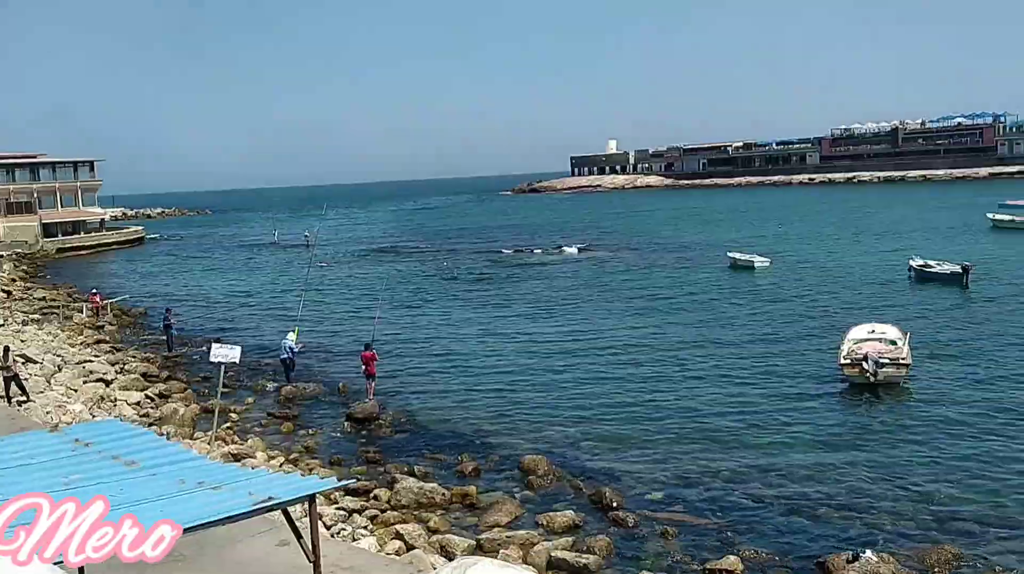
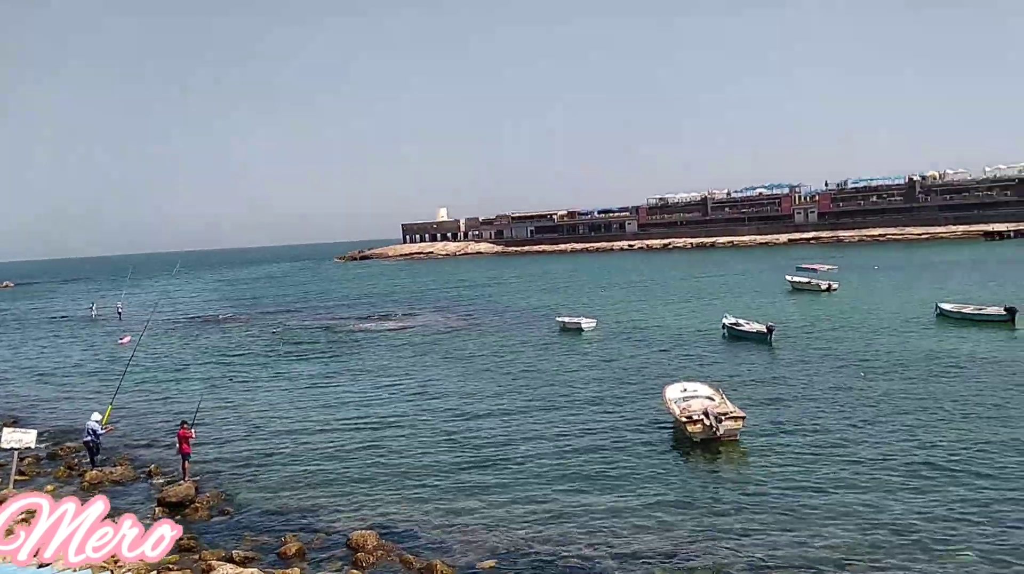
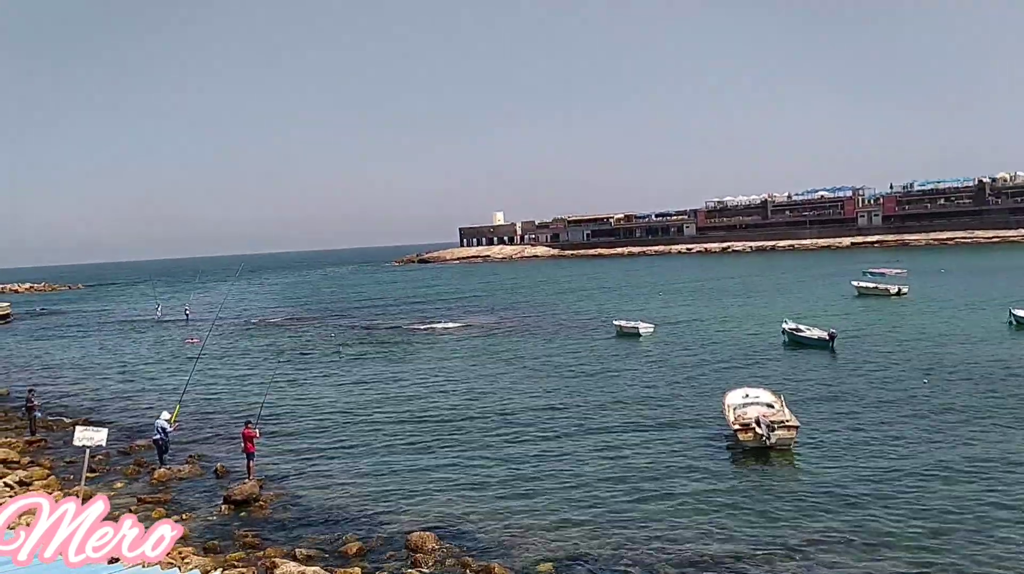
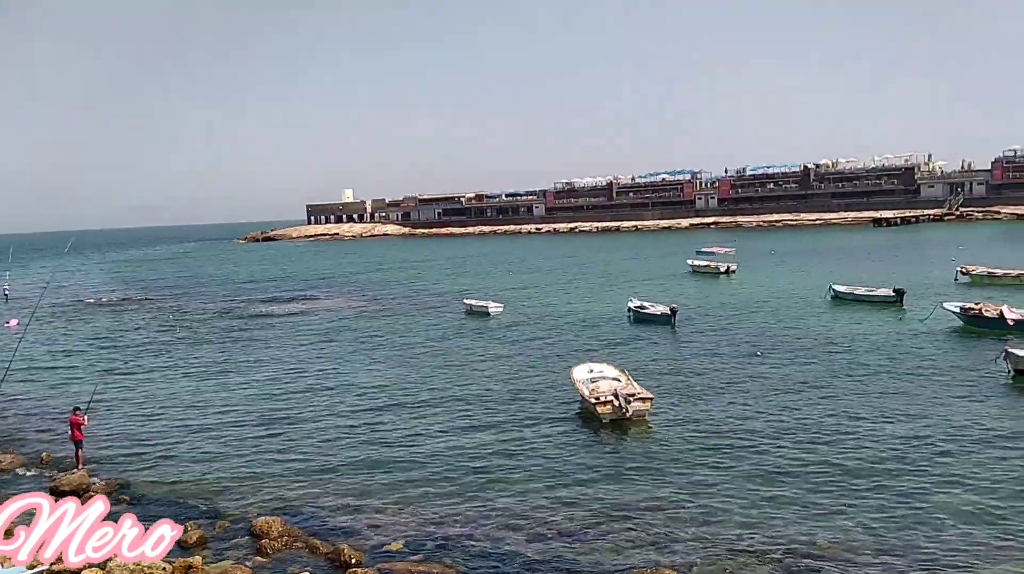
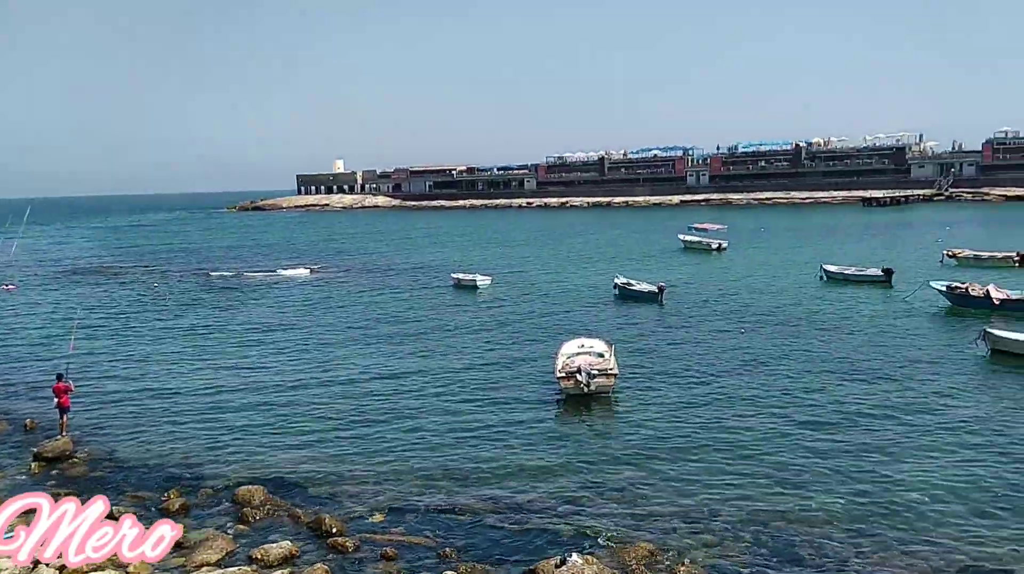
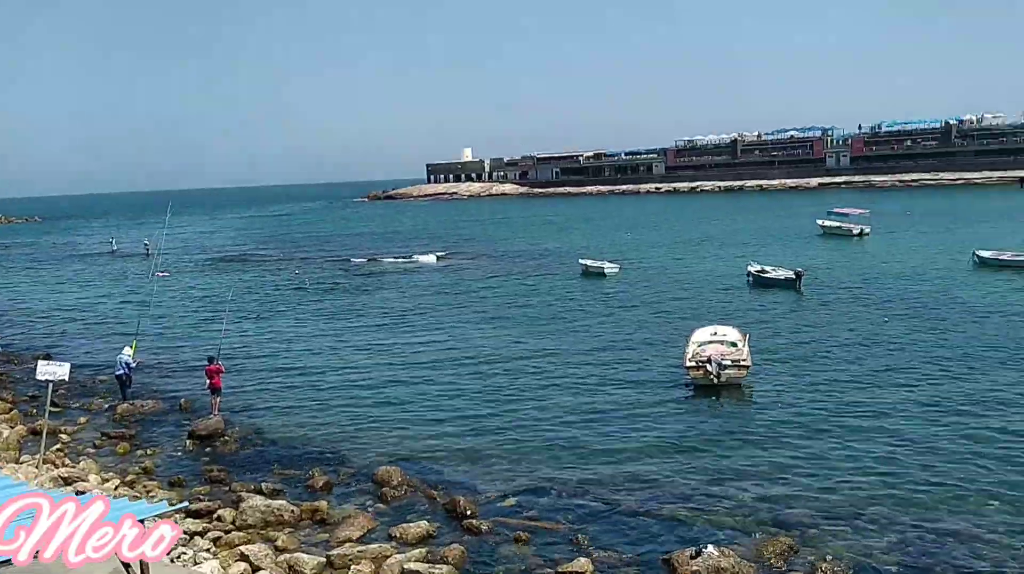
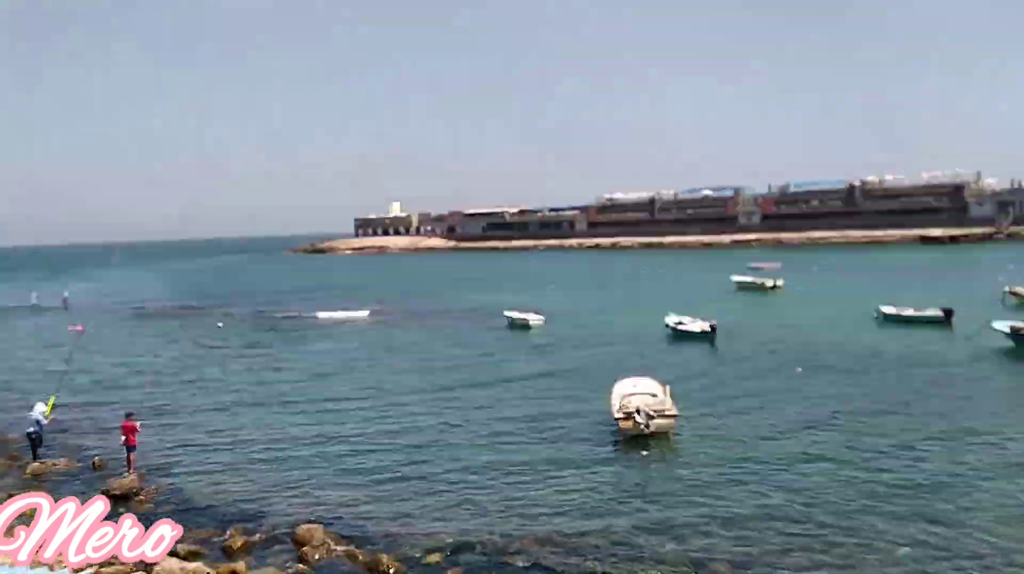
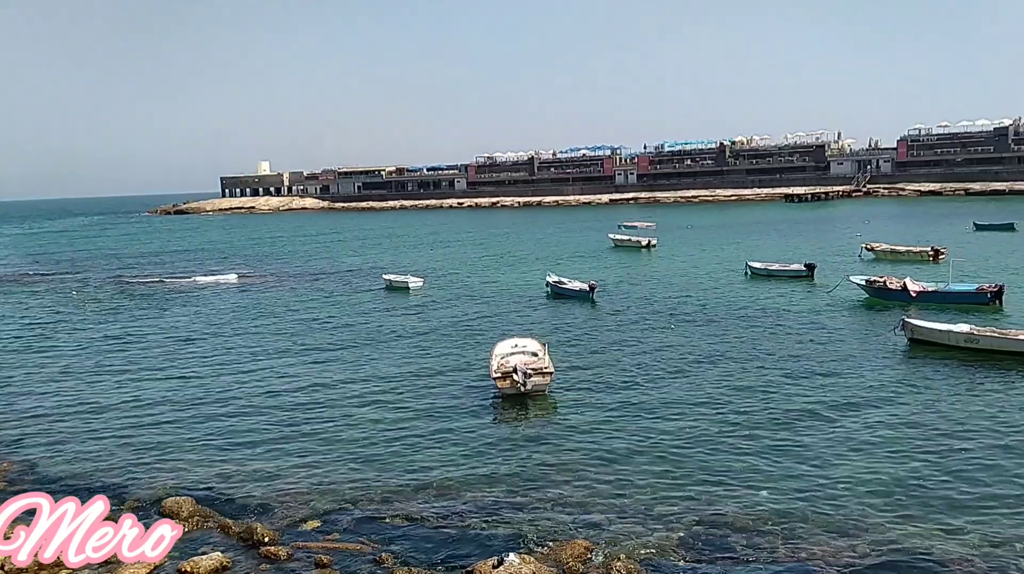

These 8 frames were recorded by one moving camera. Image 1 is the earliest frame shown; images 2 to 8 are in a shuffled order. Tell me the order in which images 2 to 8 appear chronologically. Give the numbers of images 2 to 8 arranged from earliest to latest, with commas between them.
6, 5, 8, 7, 3, 2, 4
